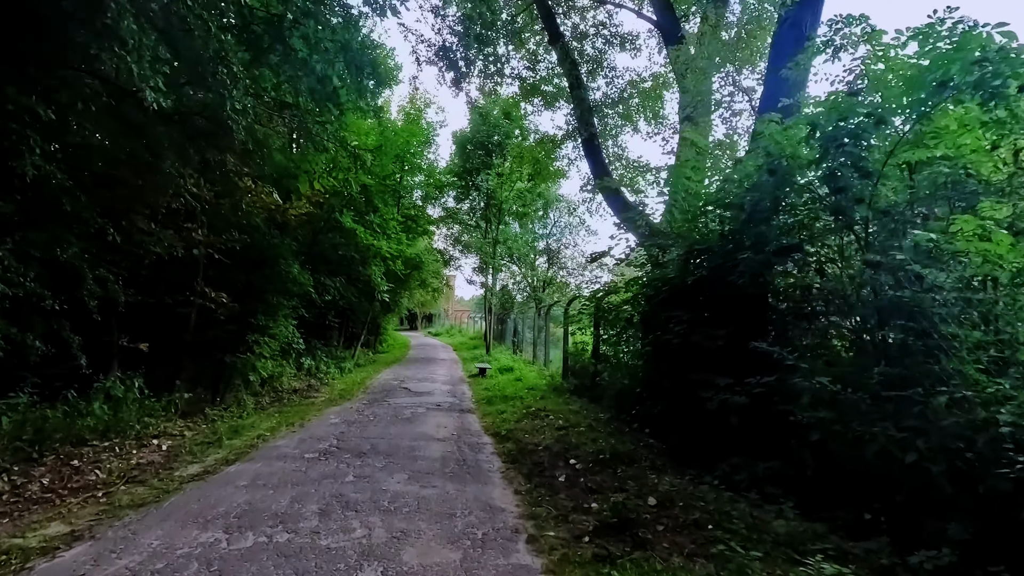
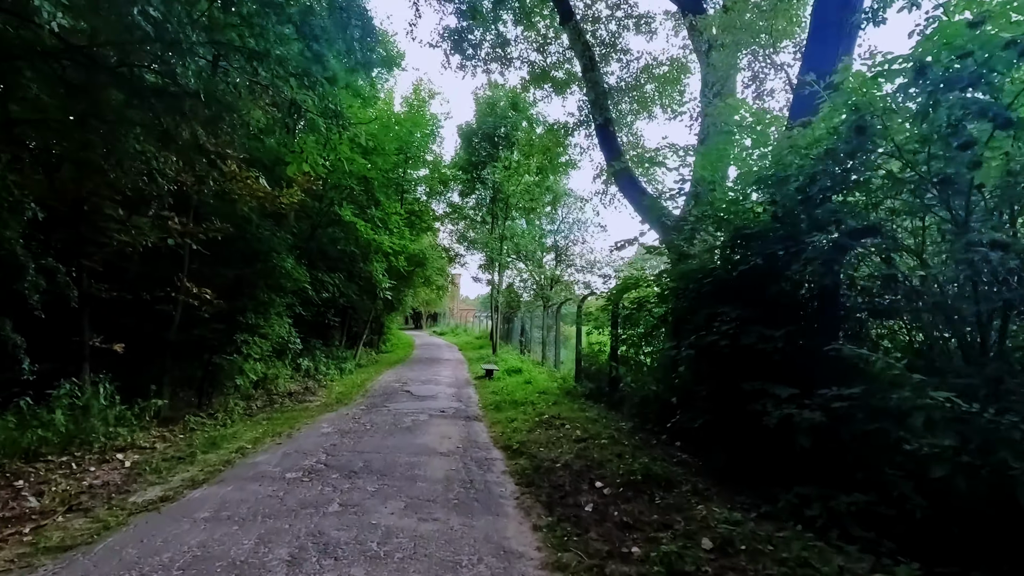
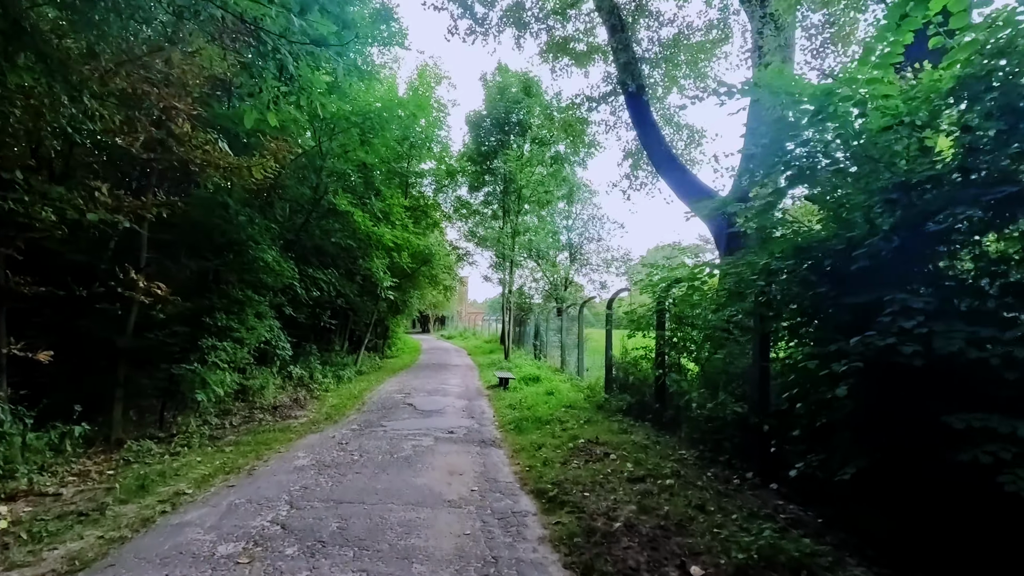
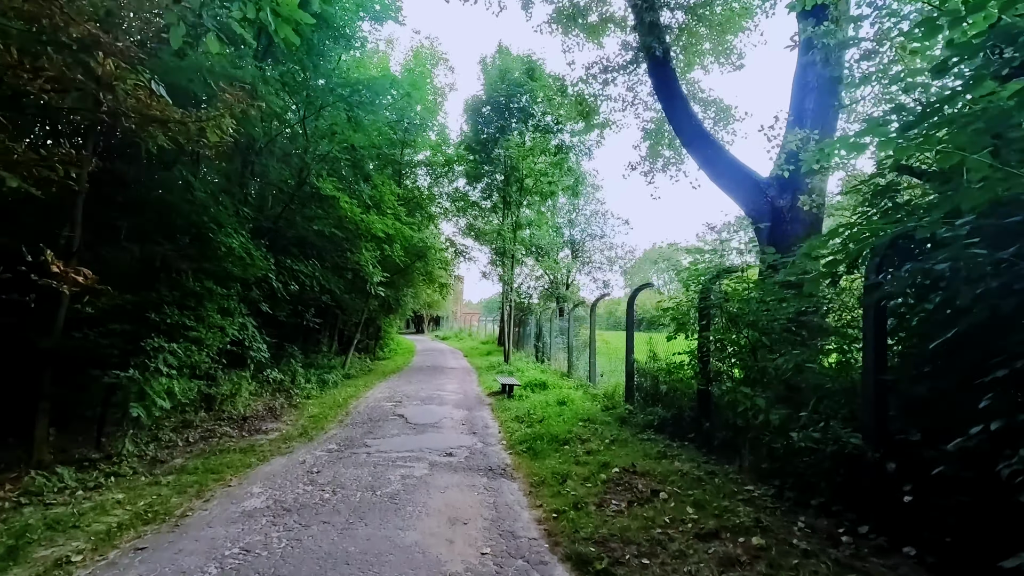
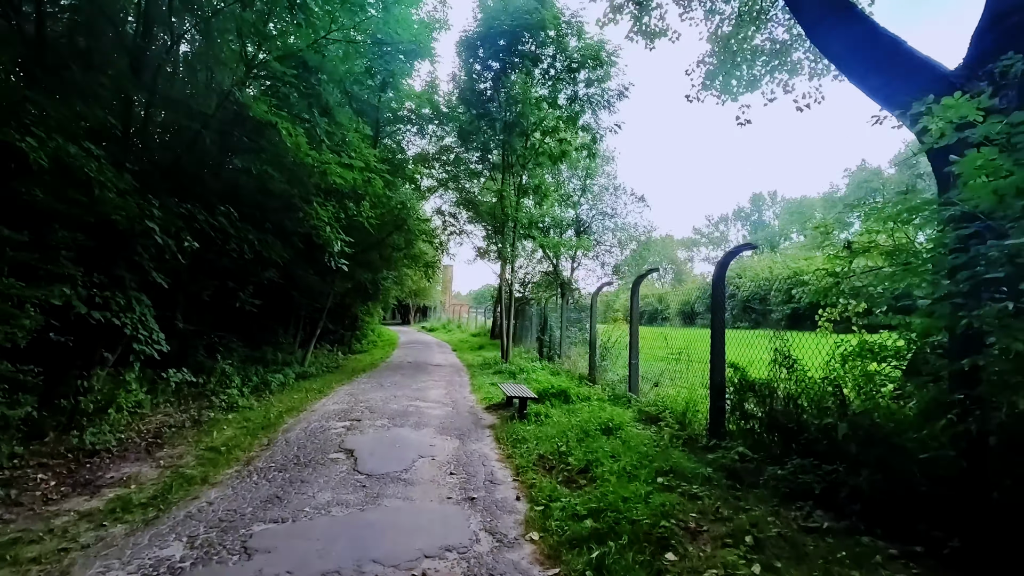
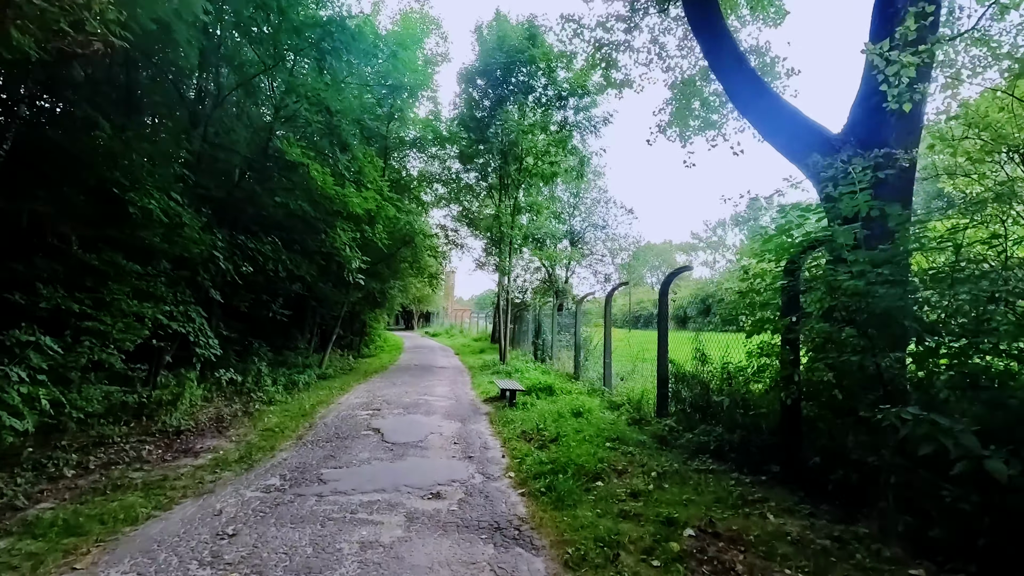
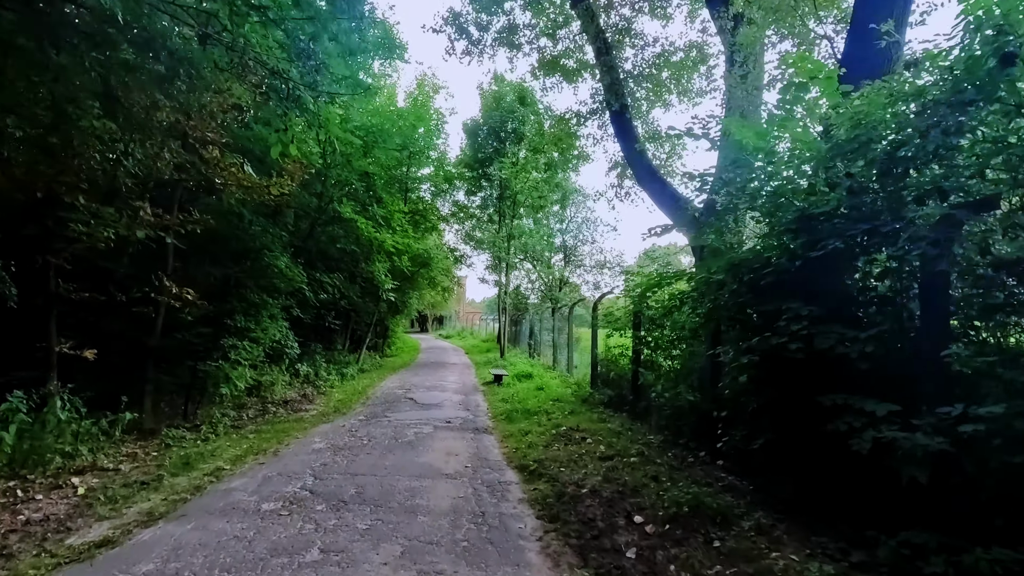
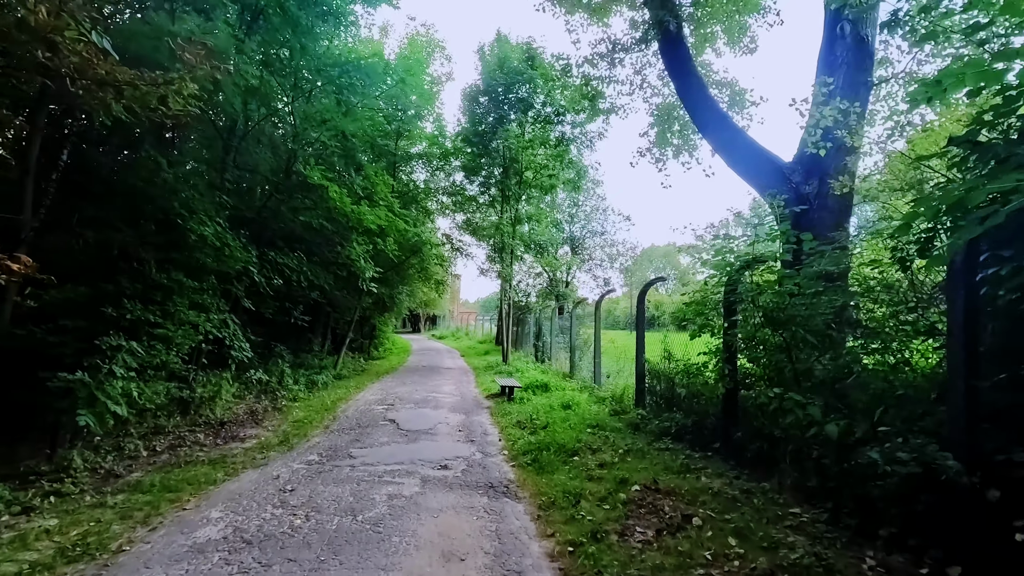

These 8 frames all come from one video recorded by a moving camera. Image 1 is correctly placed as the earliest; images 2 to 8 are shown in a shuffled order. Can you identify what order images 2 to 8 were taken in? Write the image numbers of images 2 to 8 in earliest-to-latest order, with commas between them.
2, 7, 3, 4, 8, 6, 5
